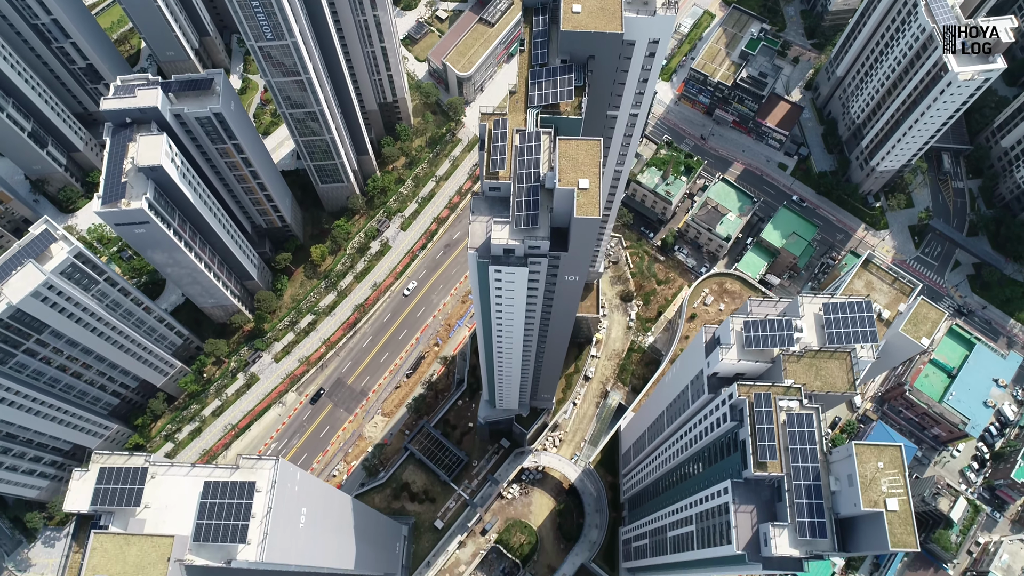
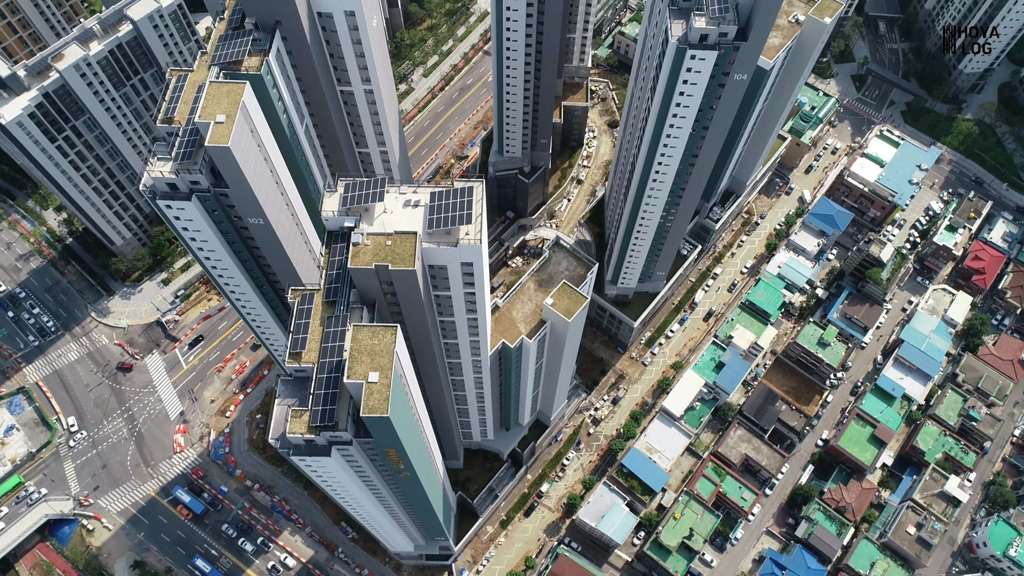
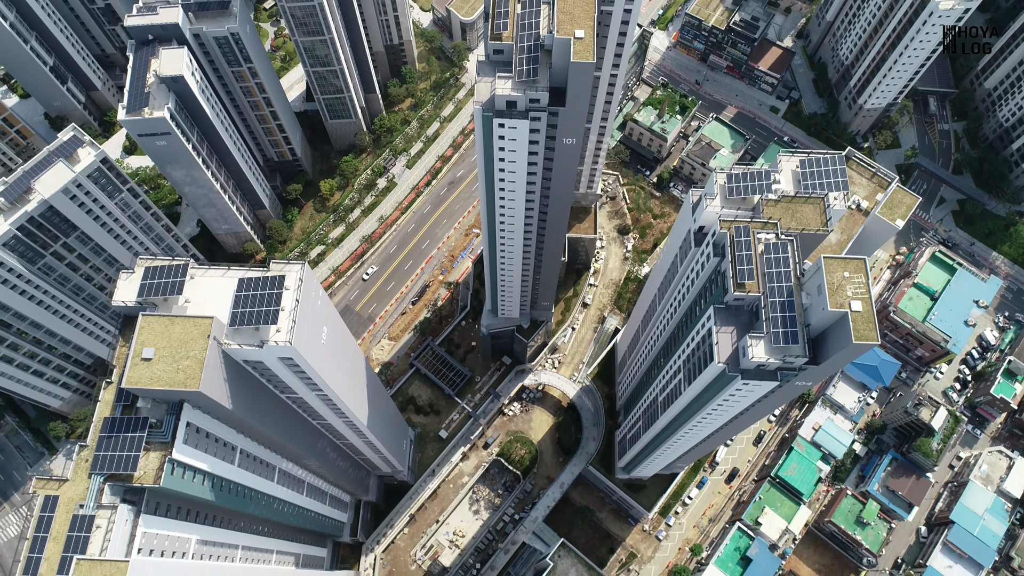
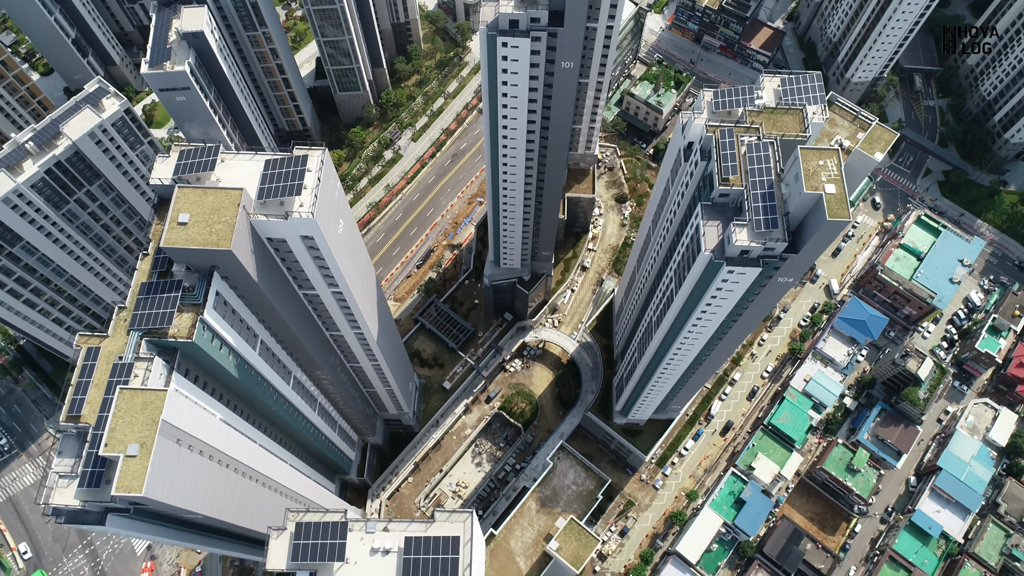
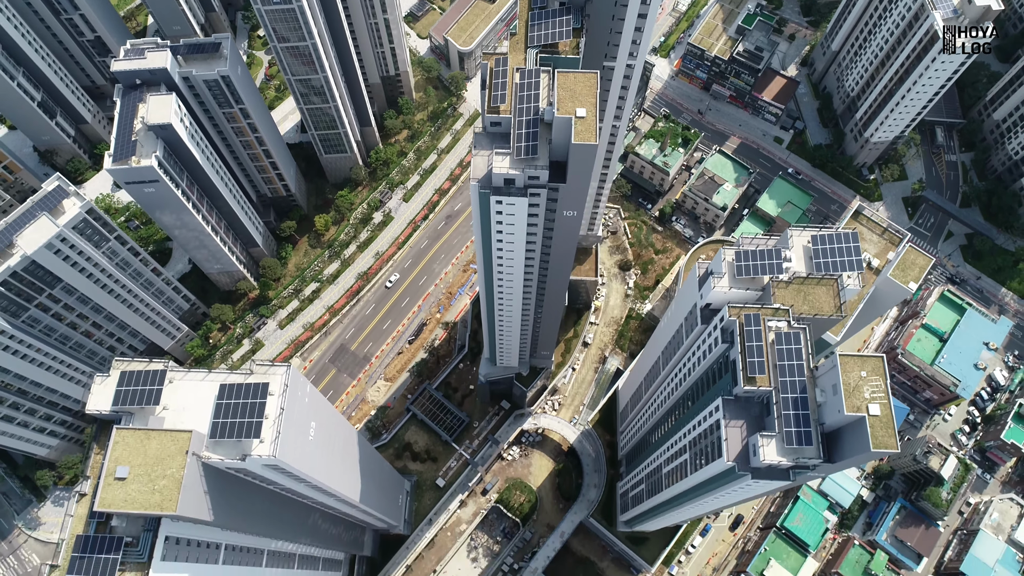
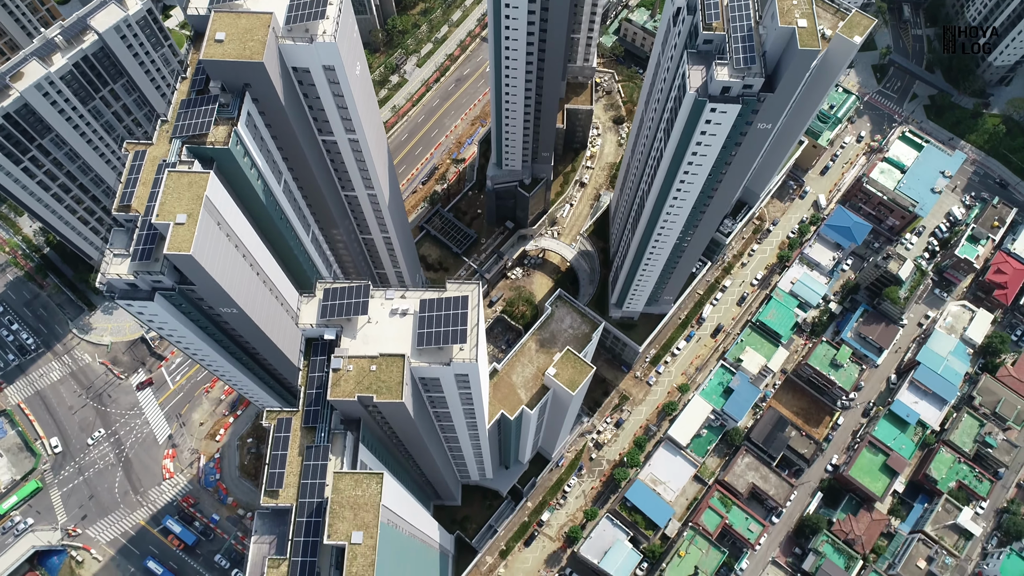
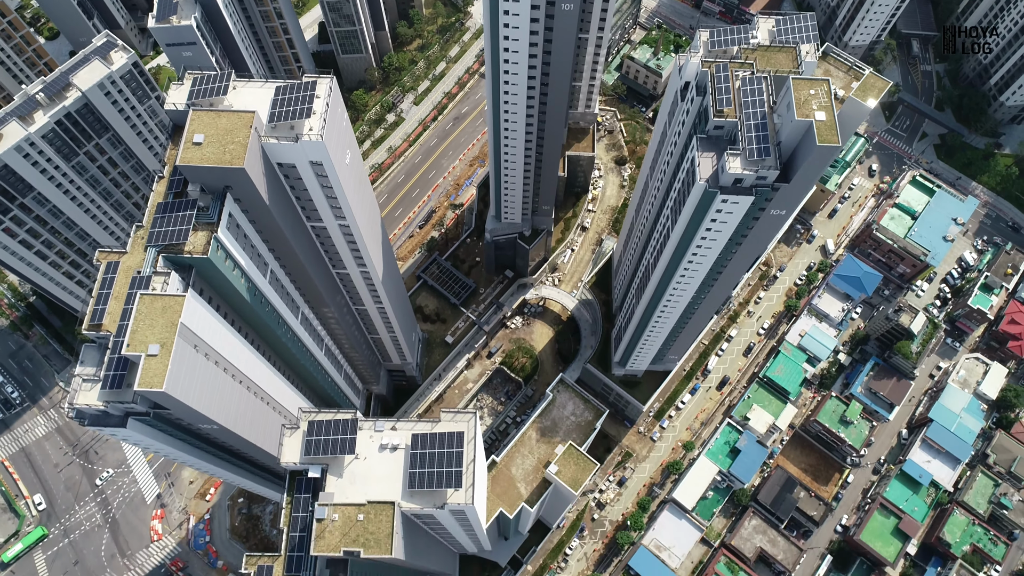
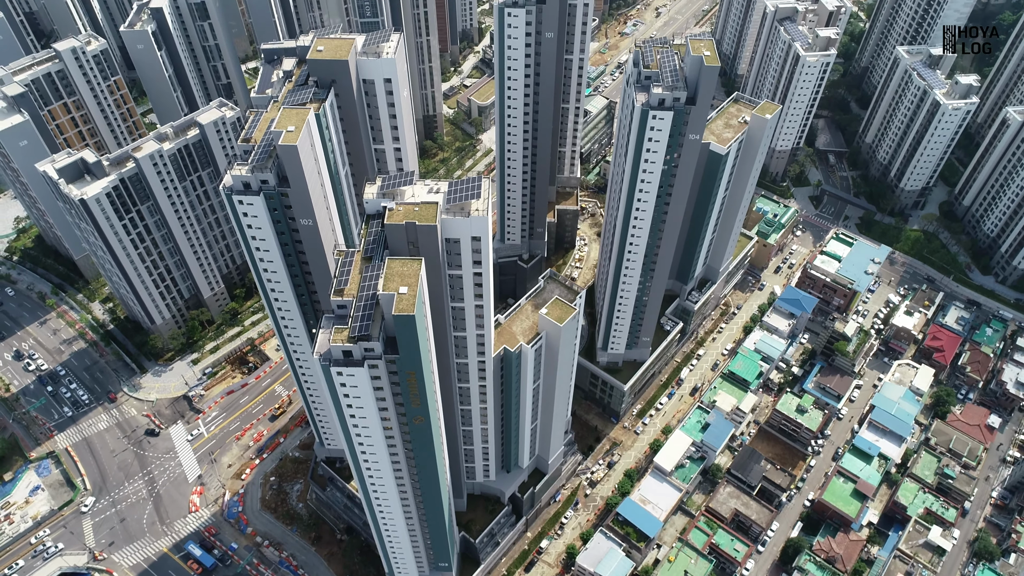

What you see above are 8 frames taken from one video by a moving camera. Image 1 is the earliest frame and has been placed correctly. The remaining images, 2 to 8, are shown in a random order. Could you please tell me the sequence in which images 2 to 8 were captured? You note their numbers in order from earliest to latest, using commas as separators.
5, 3, 4, 7, 6, 2, 8
